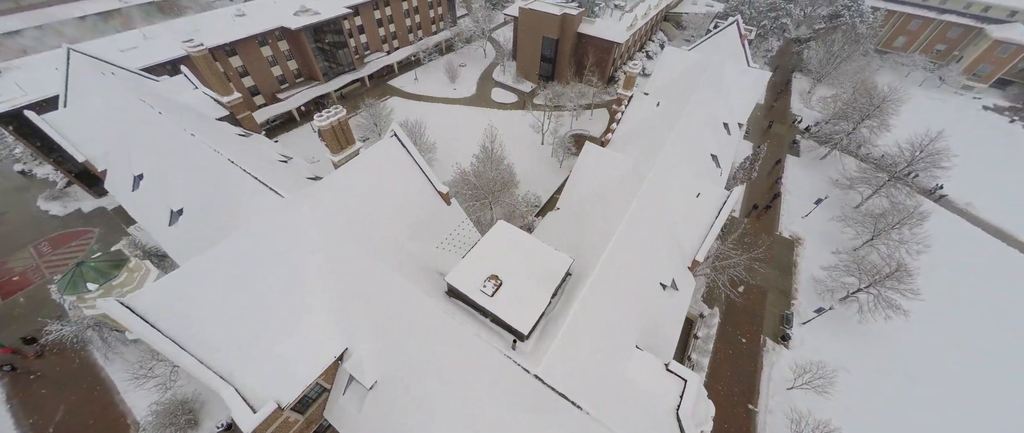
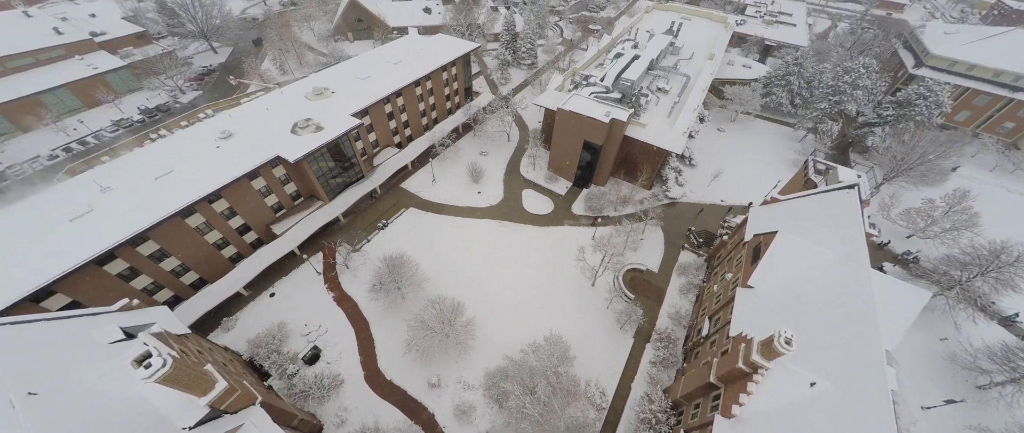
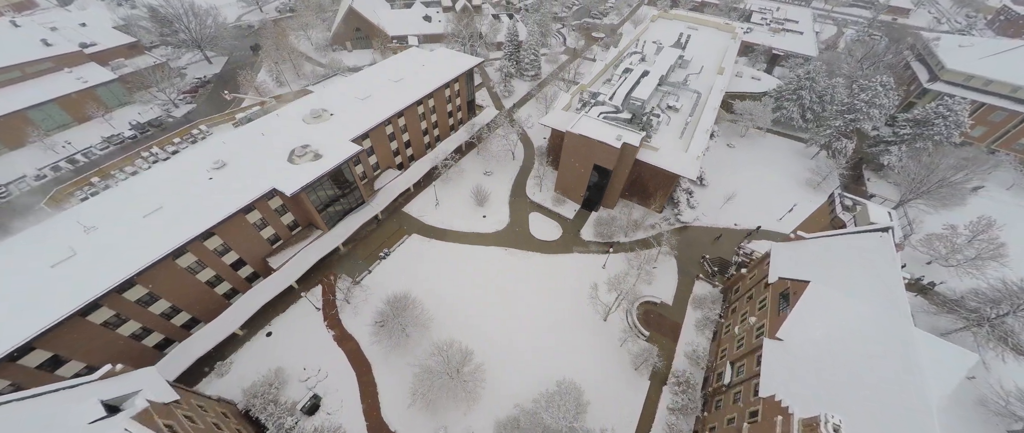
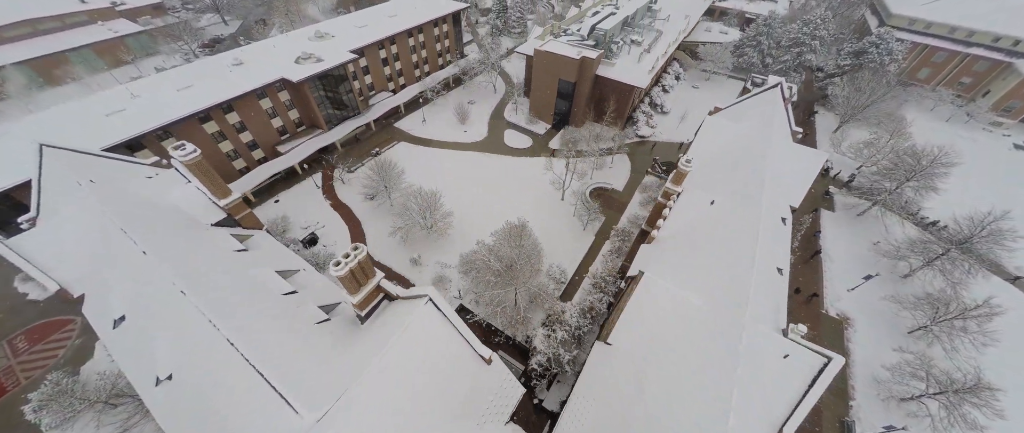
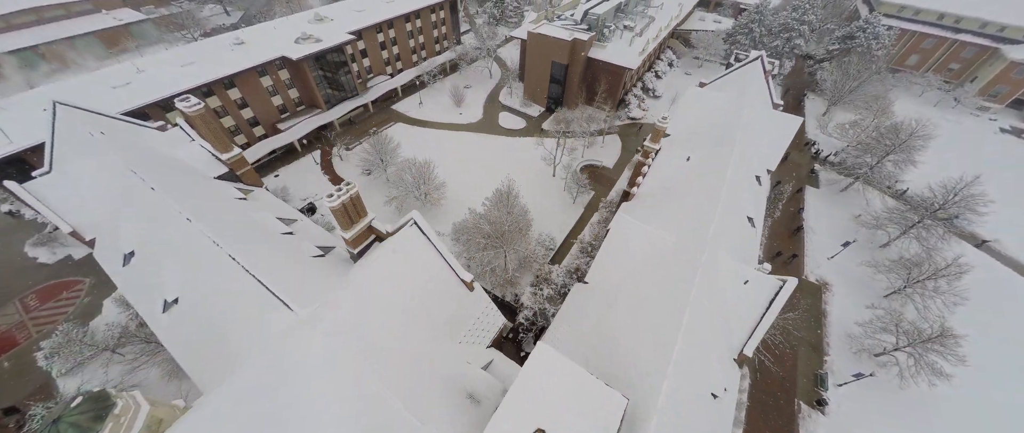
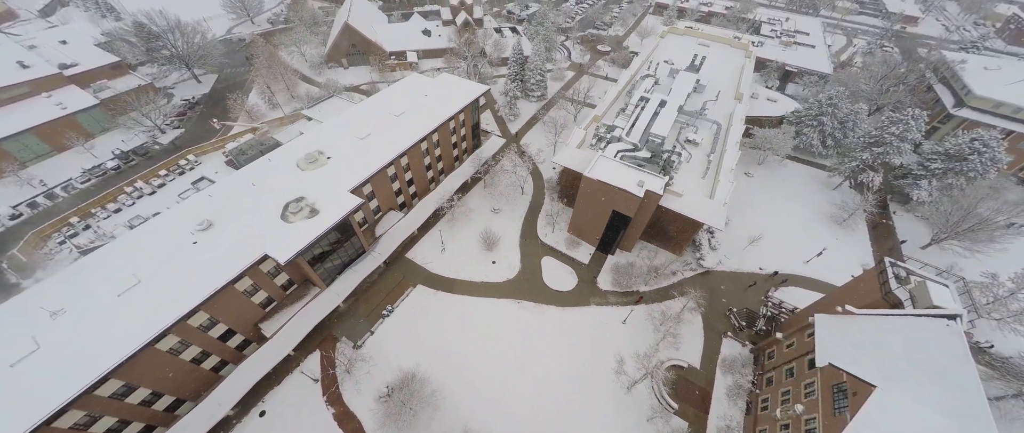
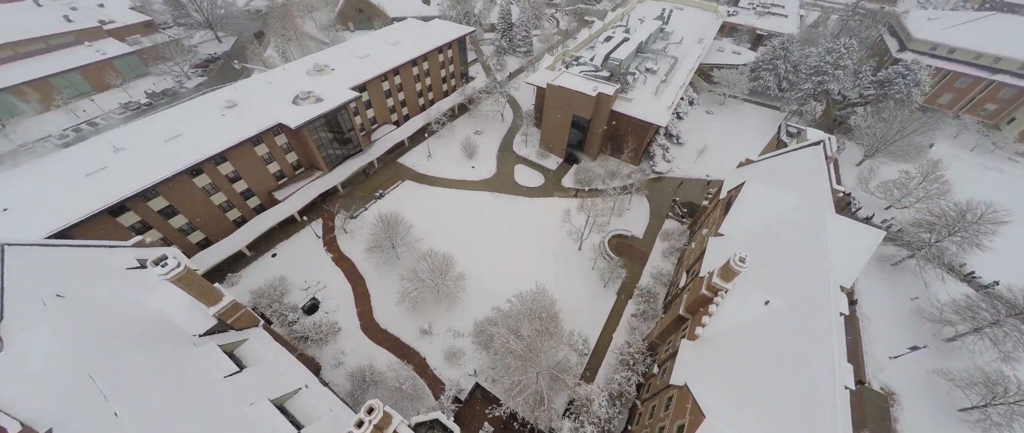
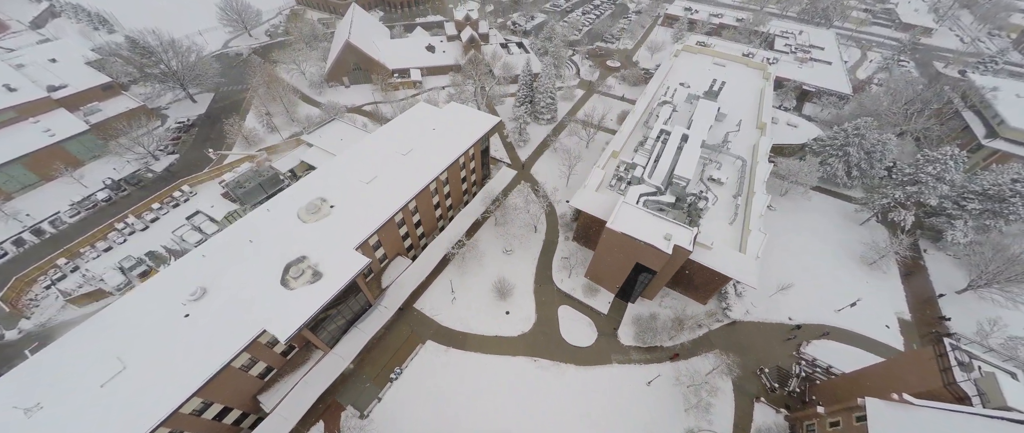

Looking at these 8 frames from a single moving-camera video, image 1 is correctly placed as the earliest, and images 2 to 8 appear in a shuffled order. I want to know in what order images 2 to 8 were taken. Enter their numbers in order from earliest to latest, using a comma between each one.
5, 4, 7, 2, 3, 6, 8
